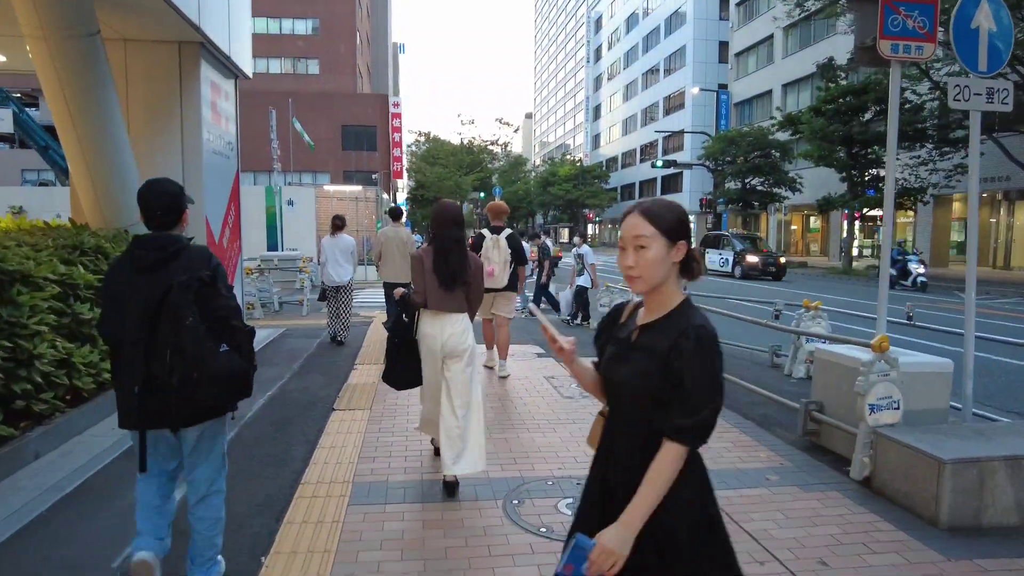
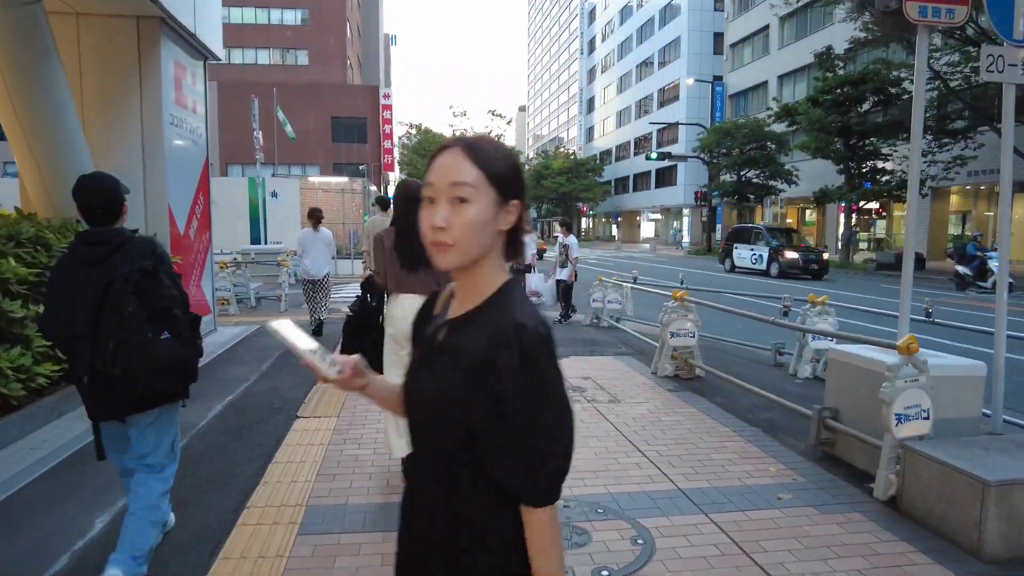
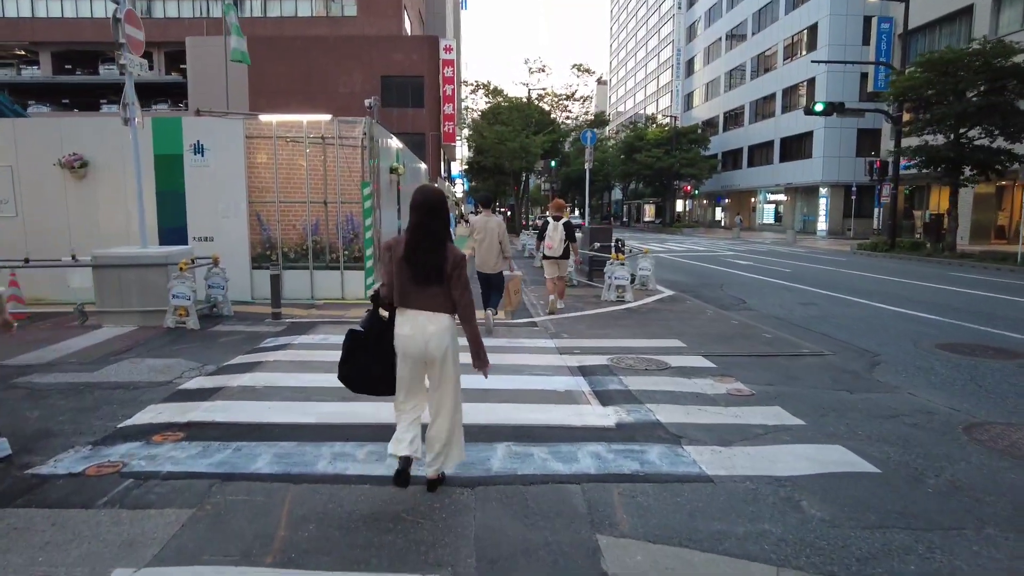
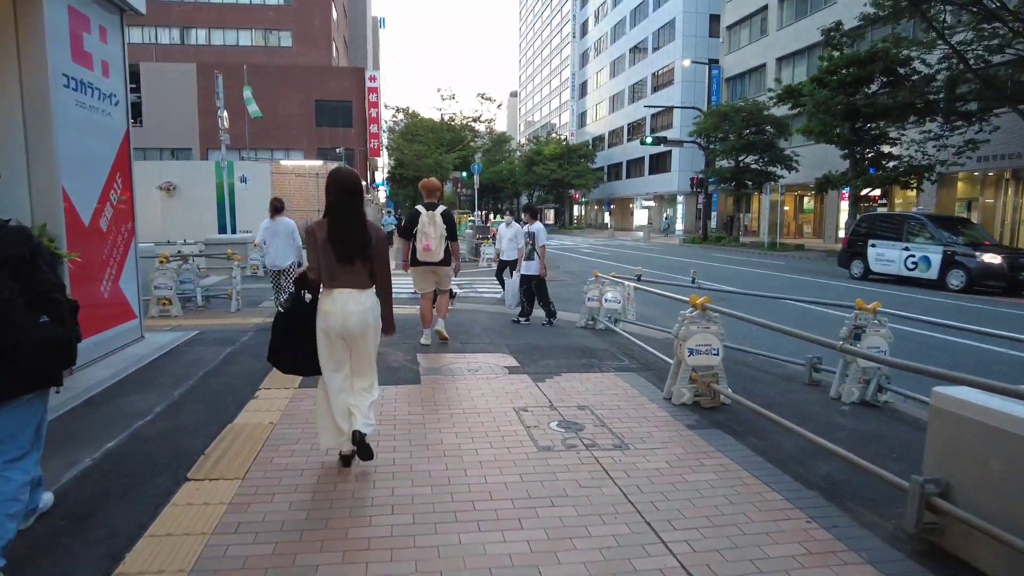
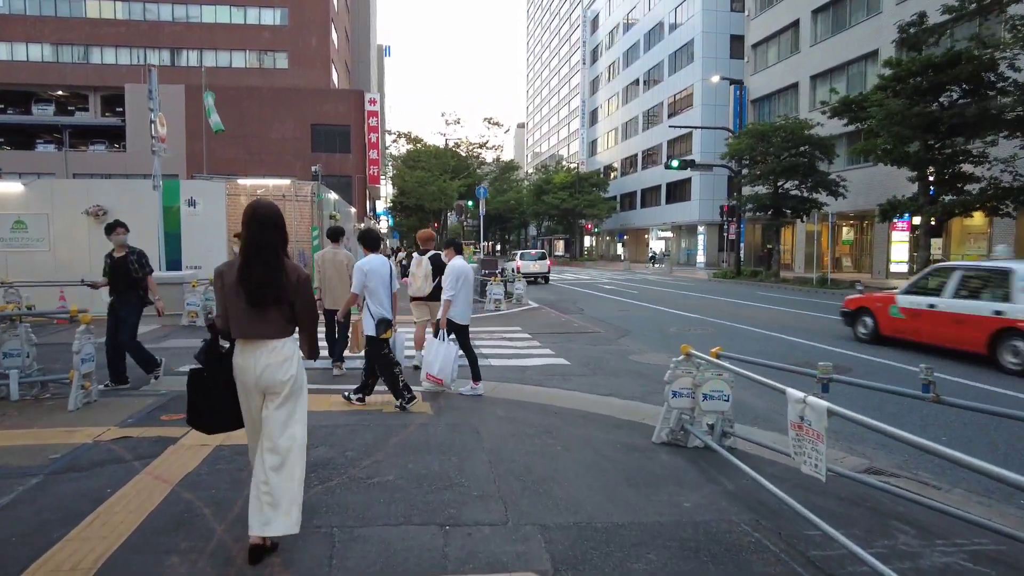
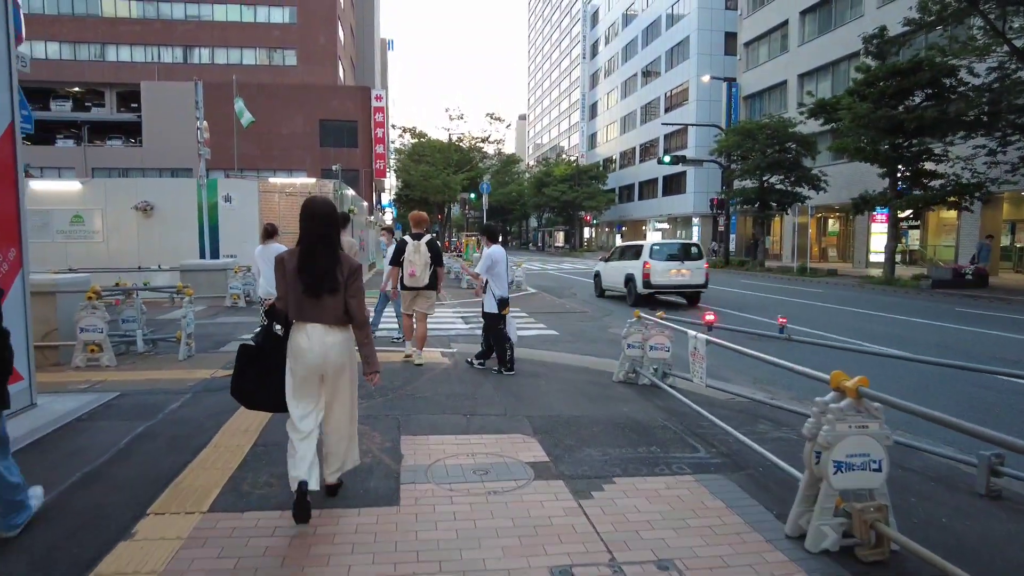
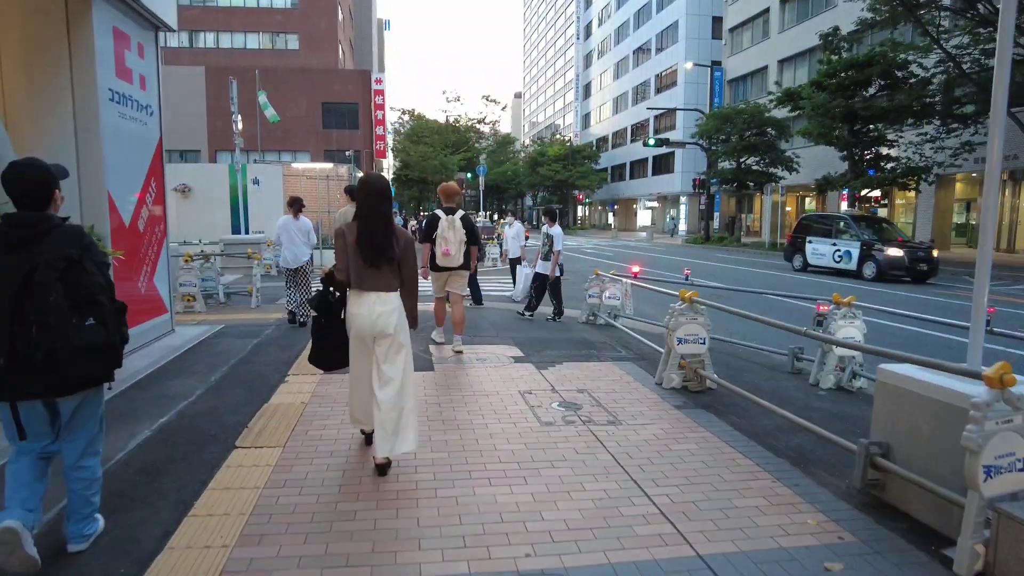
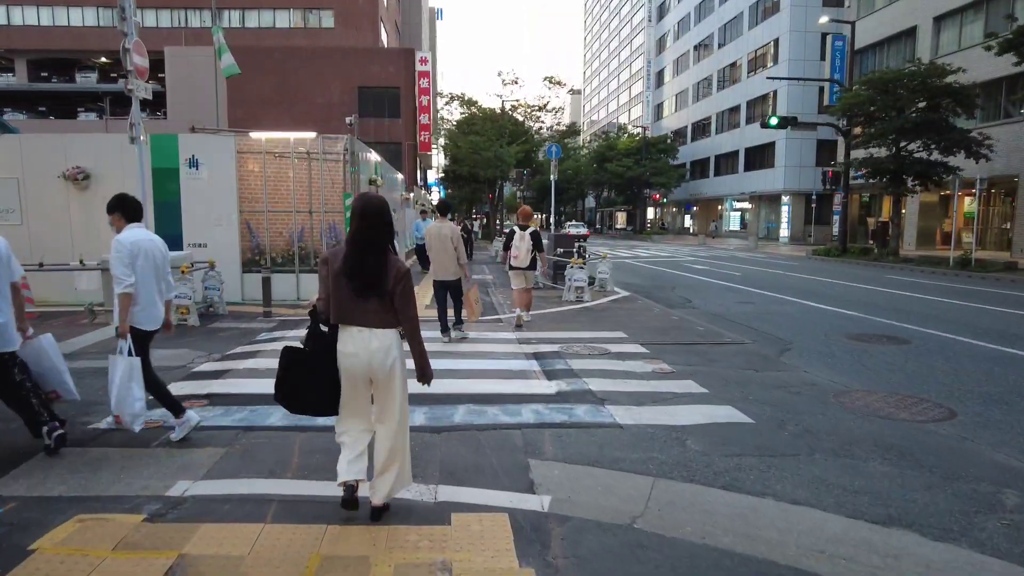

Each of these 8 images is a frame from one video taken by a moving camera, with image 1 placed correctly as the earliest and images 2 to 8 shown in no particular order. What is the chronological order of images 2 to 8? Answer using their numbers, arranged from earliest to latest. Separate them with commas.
2, 7, 4, 6, 5, 8, 3
